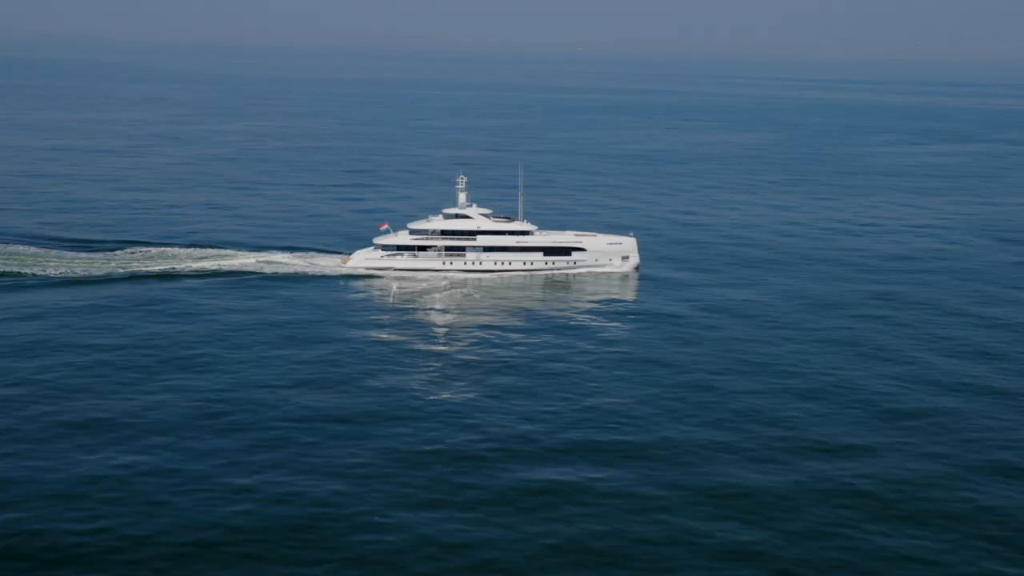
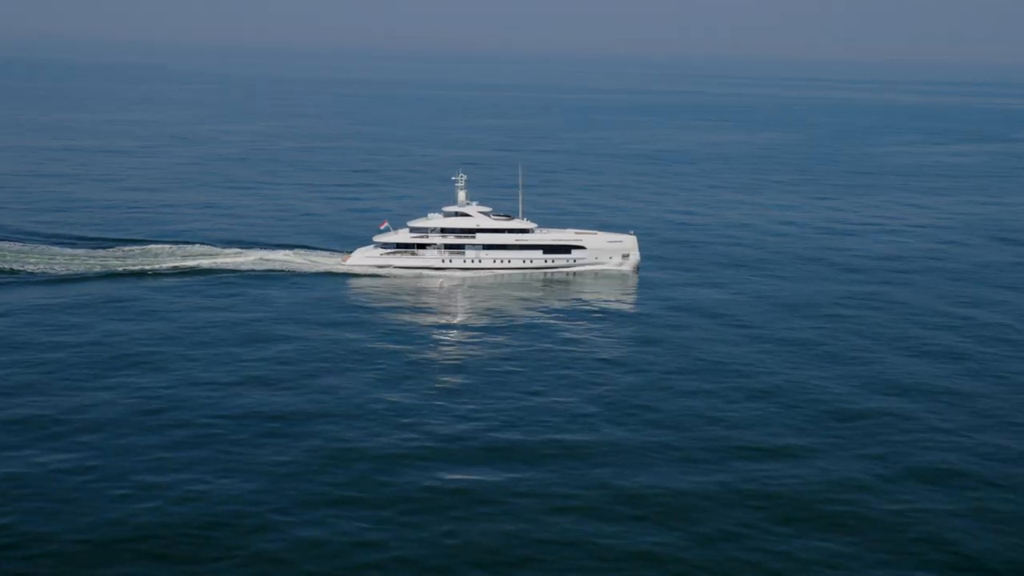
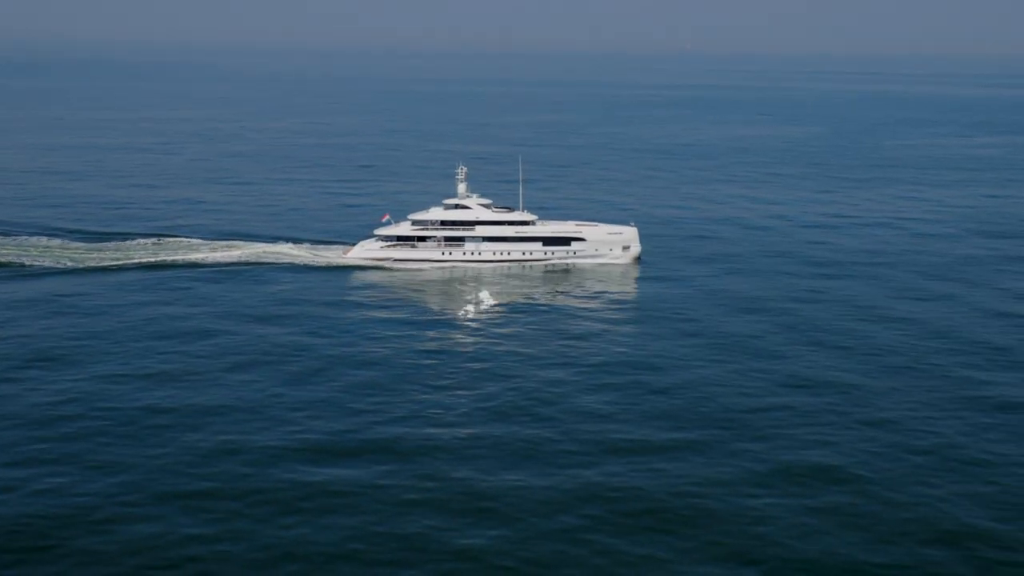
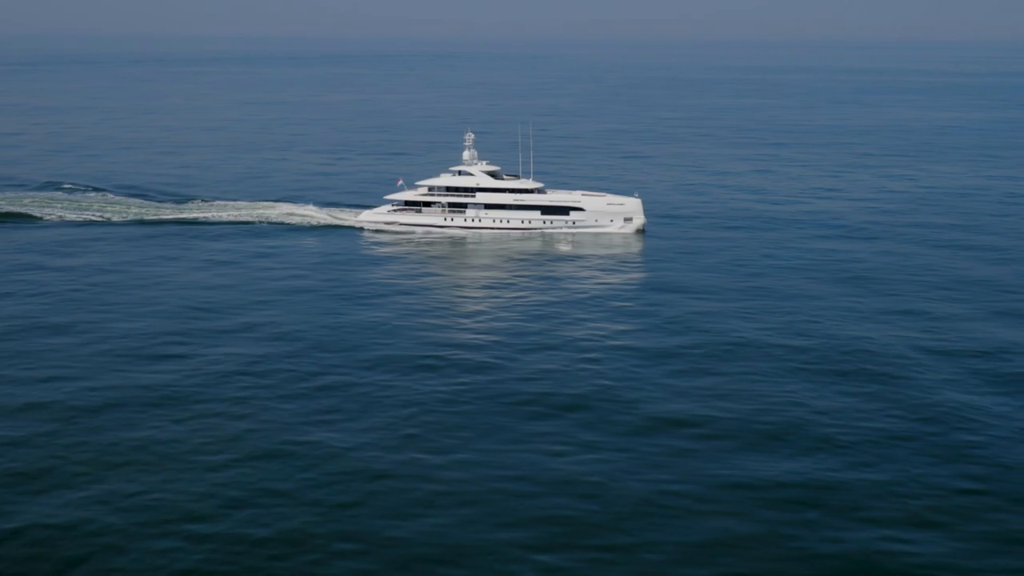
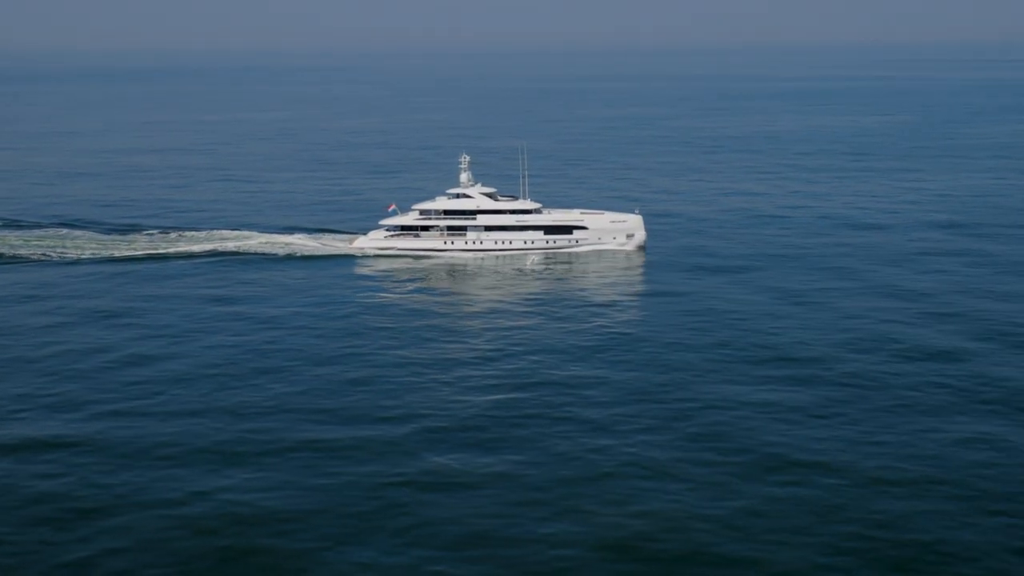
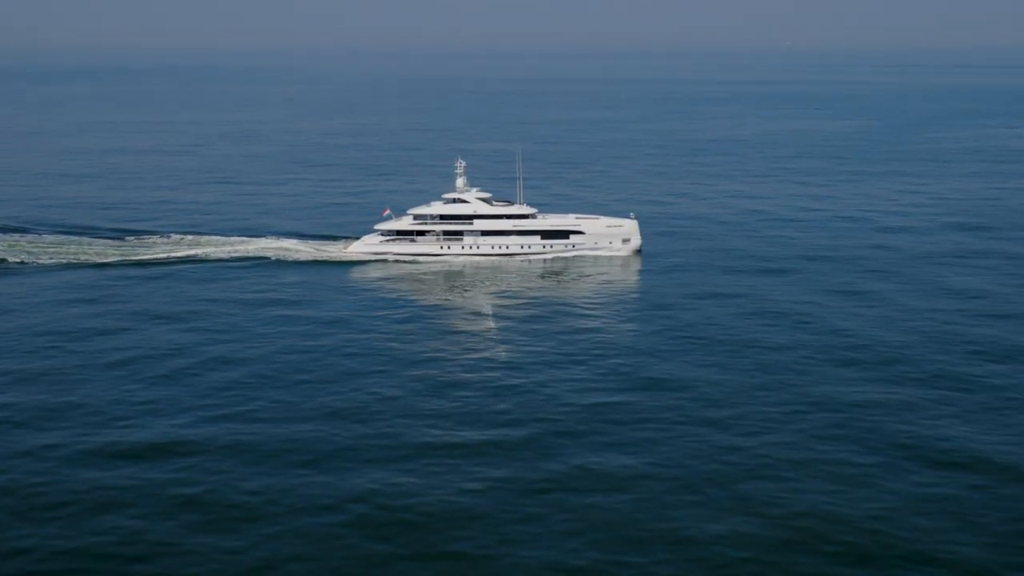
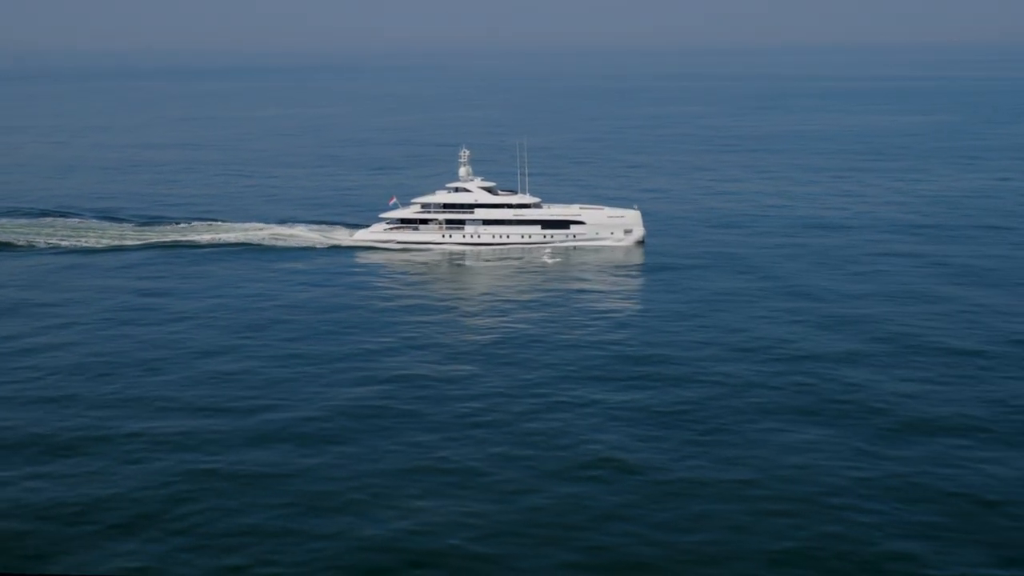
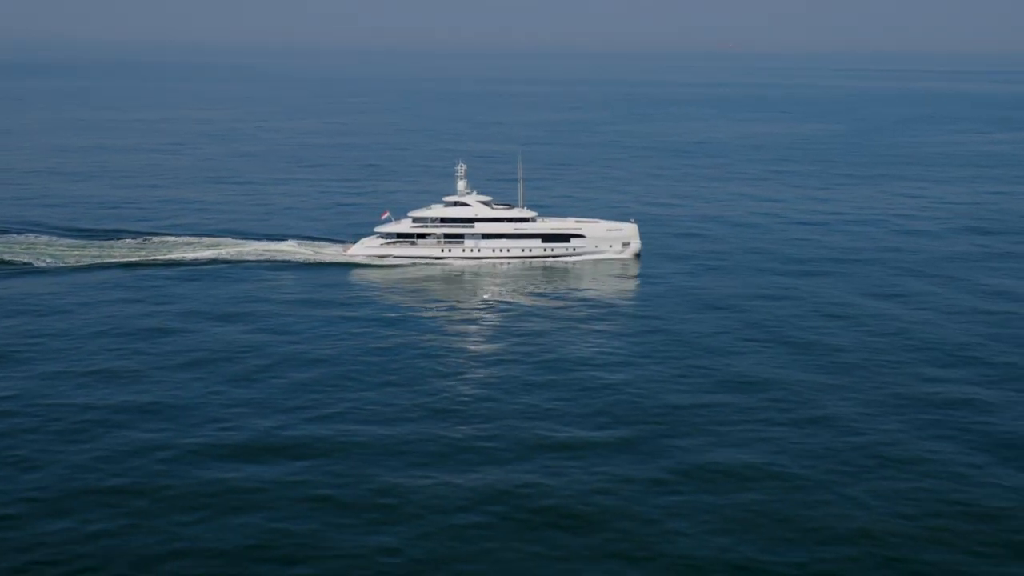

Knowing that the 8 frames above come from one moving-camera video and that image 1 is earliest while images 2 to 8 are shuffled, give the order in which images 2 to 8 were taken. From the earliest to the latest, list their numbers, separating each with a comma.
2, 3, 8, 6, 5, 7, 4
